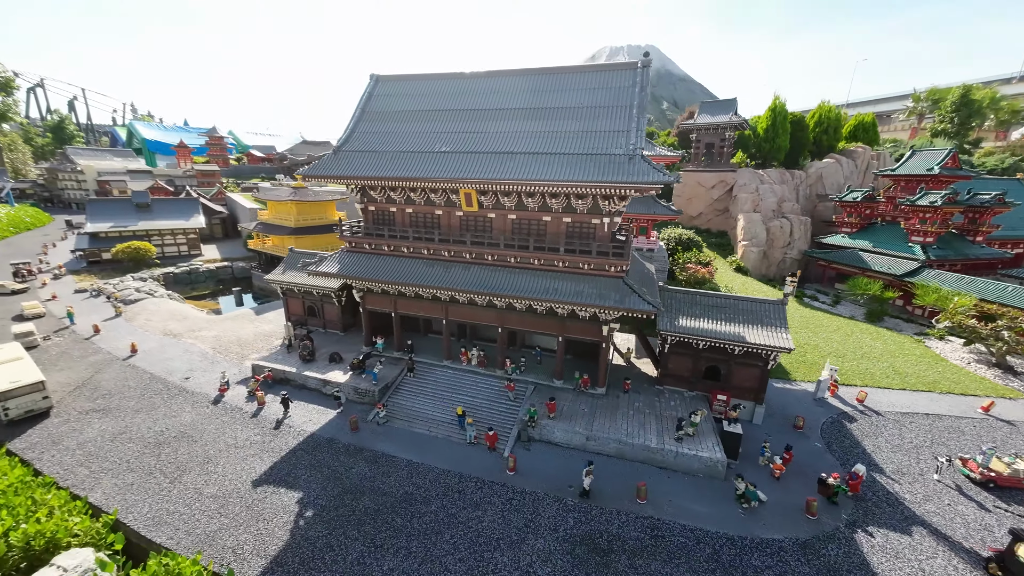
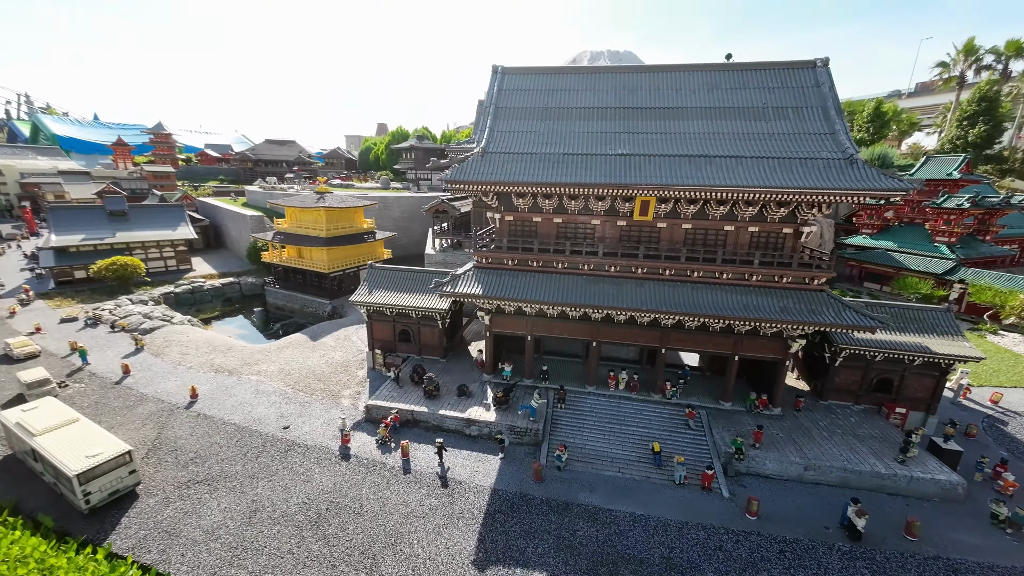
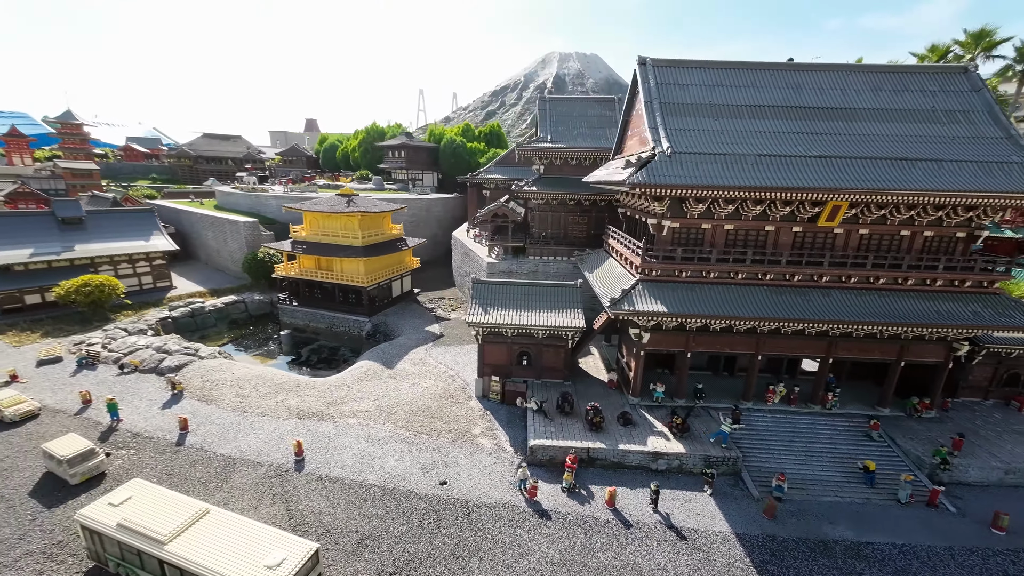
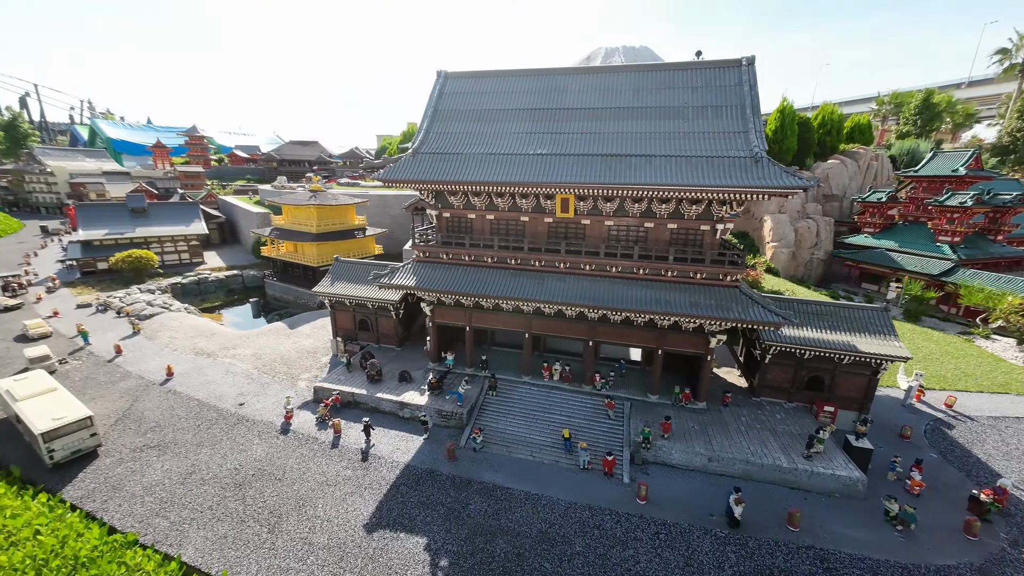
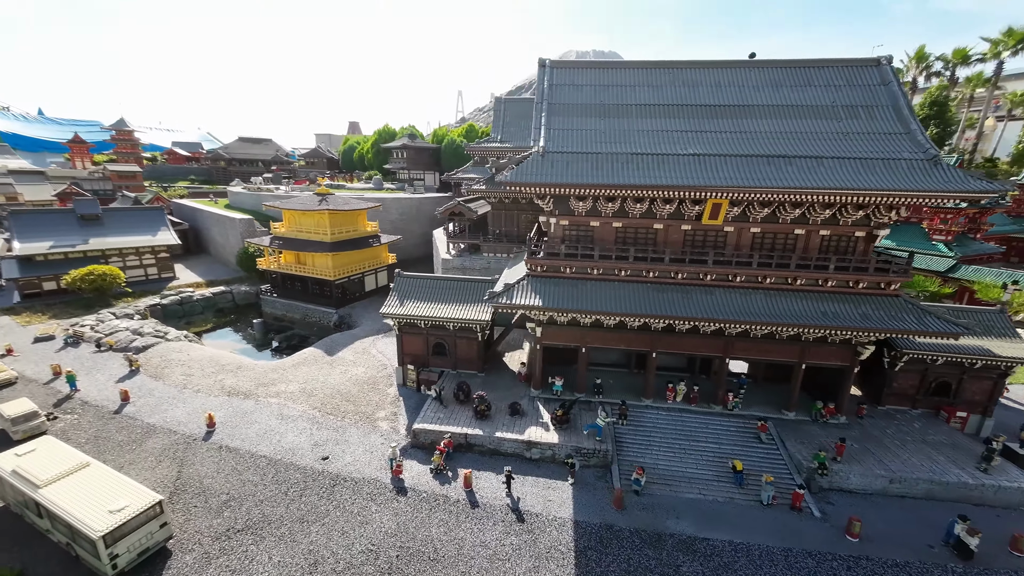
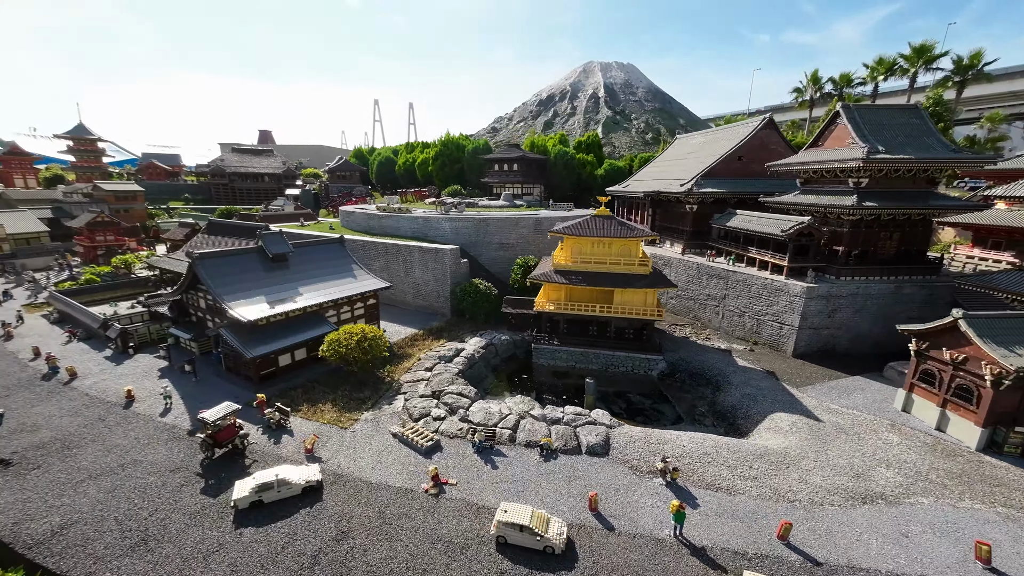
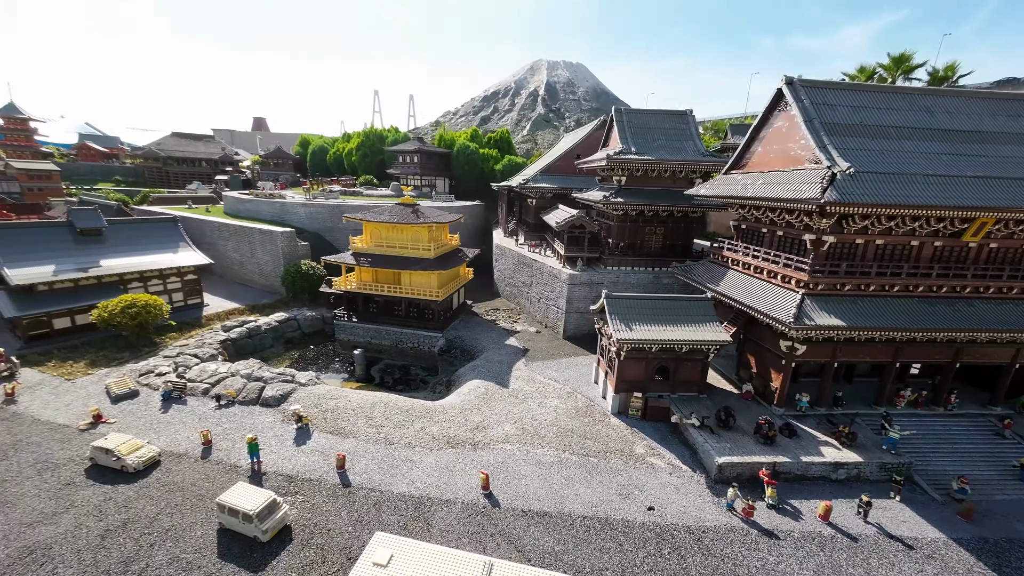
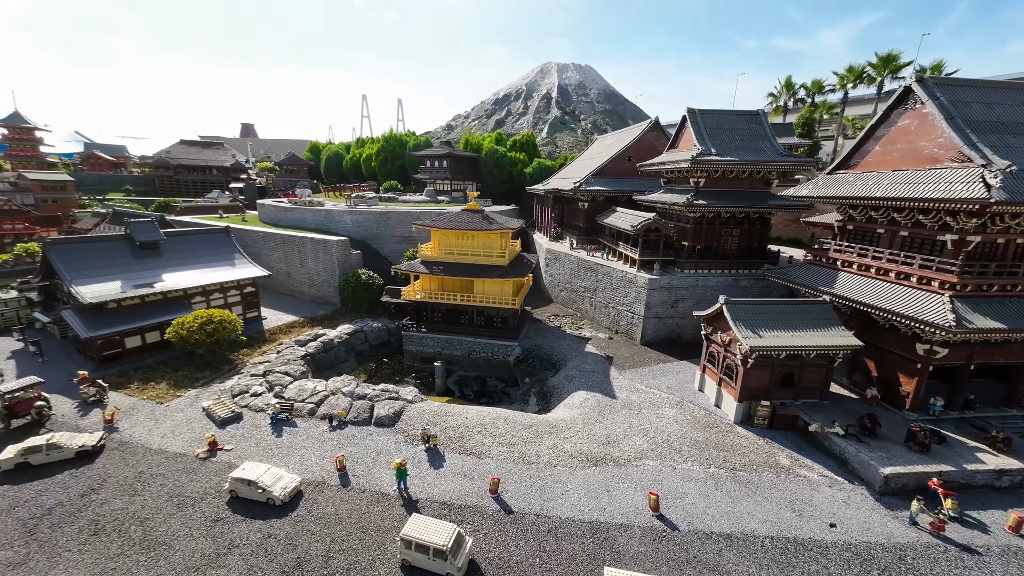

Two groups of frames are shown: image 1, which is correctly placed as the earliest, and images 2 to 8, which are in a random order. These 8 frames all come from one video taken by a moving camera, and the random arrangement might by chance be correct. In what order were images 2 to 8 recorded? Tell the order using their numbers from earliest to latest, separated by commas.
4, 2, 5, 3, 7, 8, 6
